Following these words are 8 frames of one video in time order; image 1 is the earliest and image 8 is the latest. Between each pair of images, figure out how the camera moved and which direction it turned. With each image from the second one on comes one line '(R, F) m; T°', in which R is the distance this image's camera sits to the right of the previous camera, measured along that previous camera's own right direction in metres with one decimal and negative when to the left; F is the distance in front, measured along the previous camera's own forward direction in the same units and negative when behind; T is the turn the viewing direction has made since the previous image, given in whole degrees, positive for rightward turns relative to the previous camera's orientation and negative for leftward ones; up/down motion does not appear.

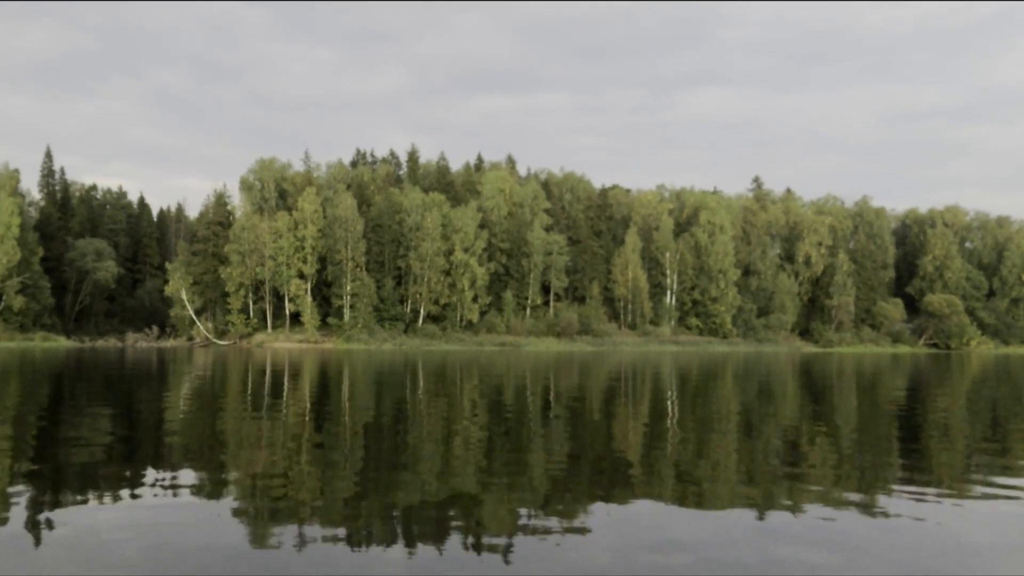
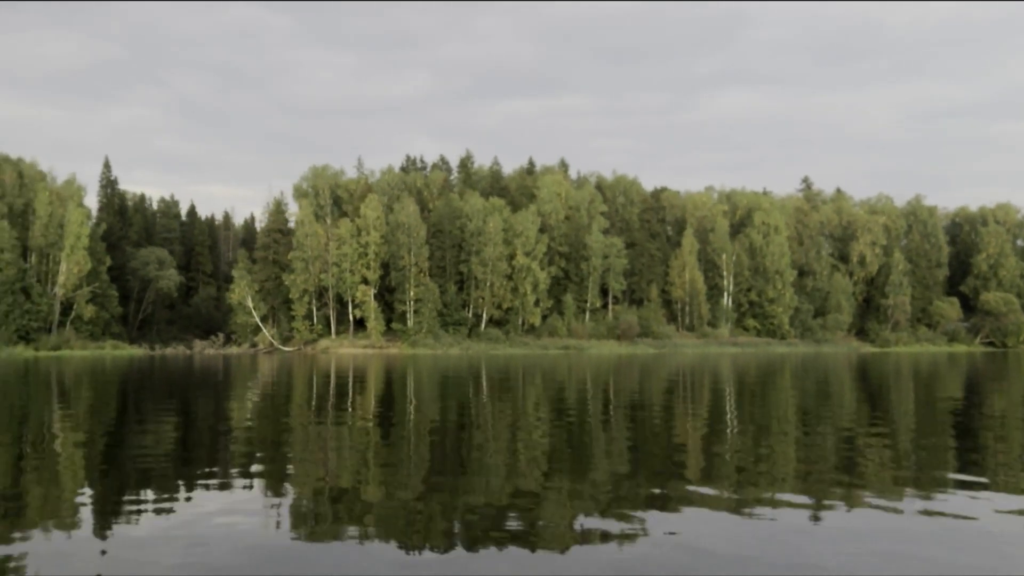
(-1.1, -0.1) m; -1°
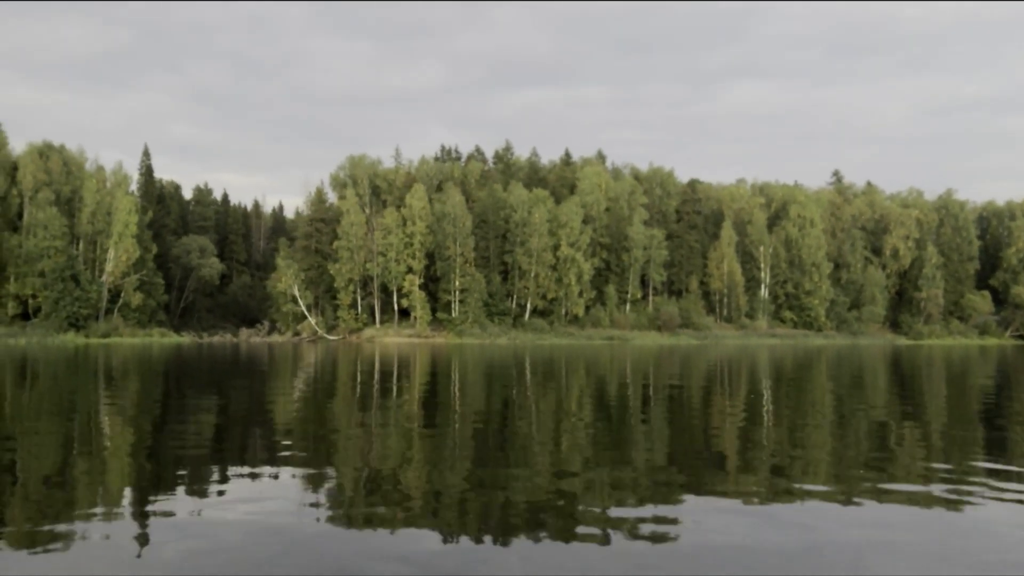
(-1.2, -0.1) m; 0°
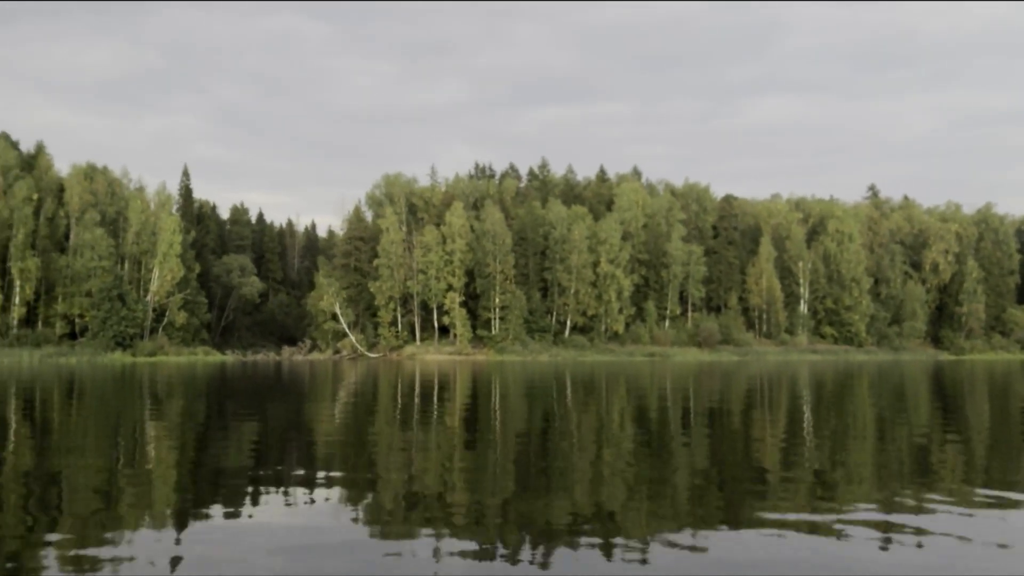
(-0.5, 0.0) m; -1°
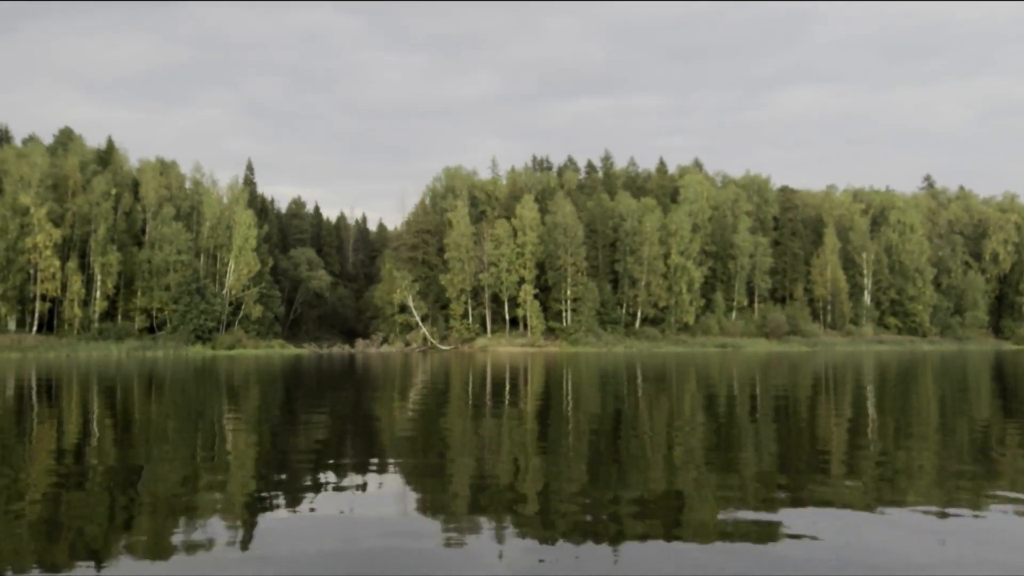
(-1.5, -0.1) m; 0°
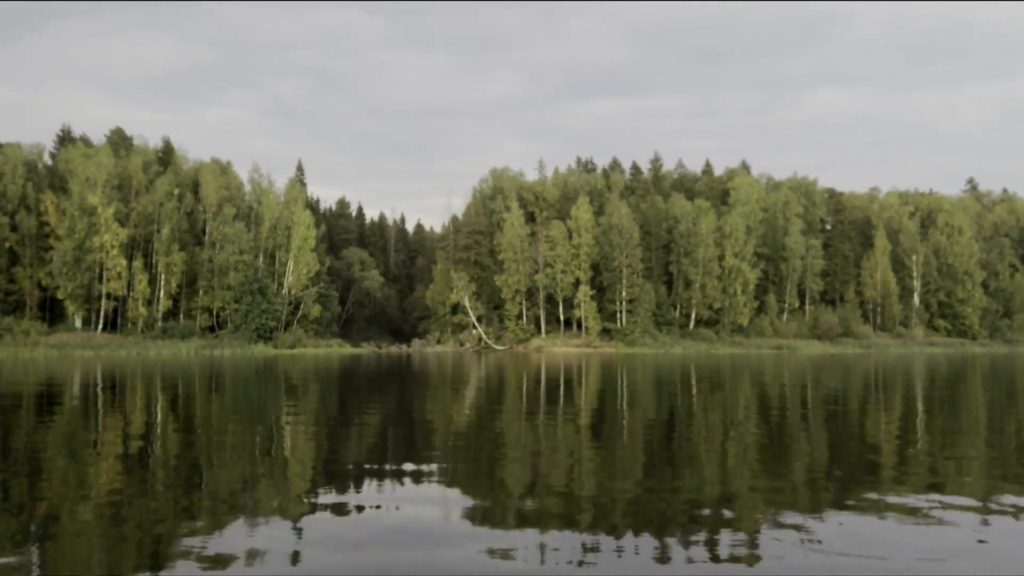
(-1.2, -0.1) m; 0°
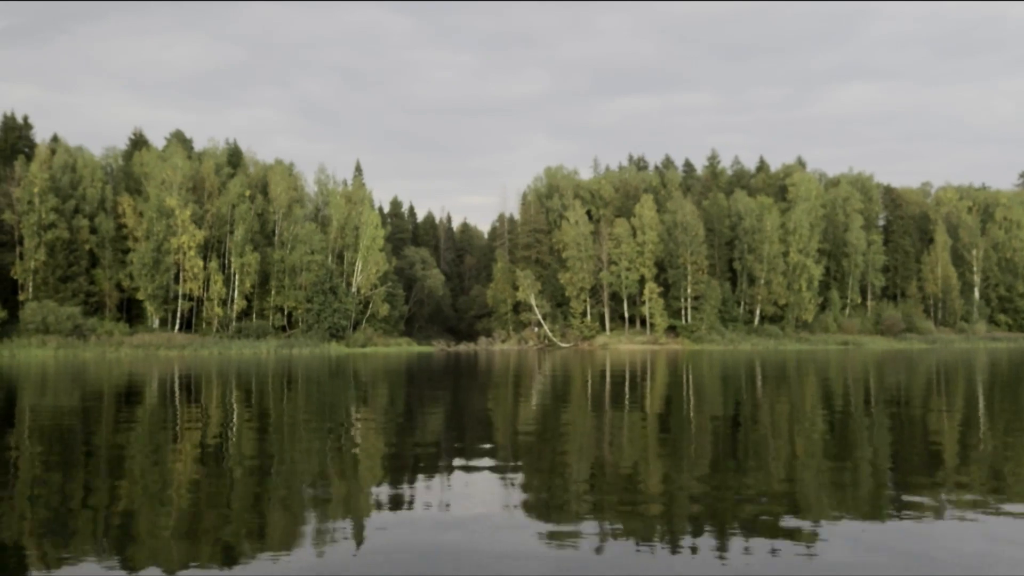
(-1.2, -0.2) m; -1°
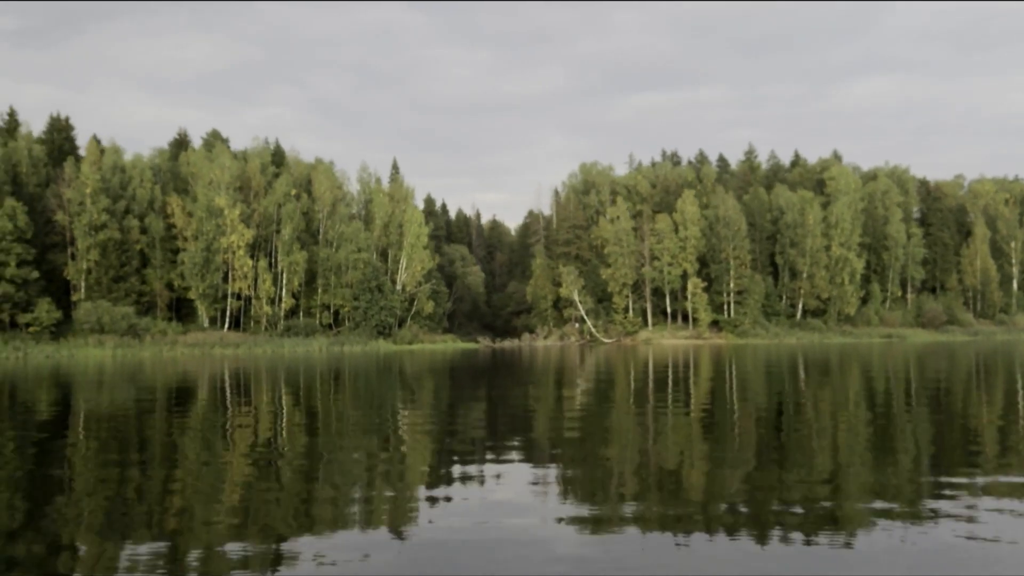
(-0.9, -0.1) m; 0°
